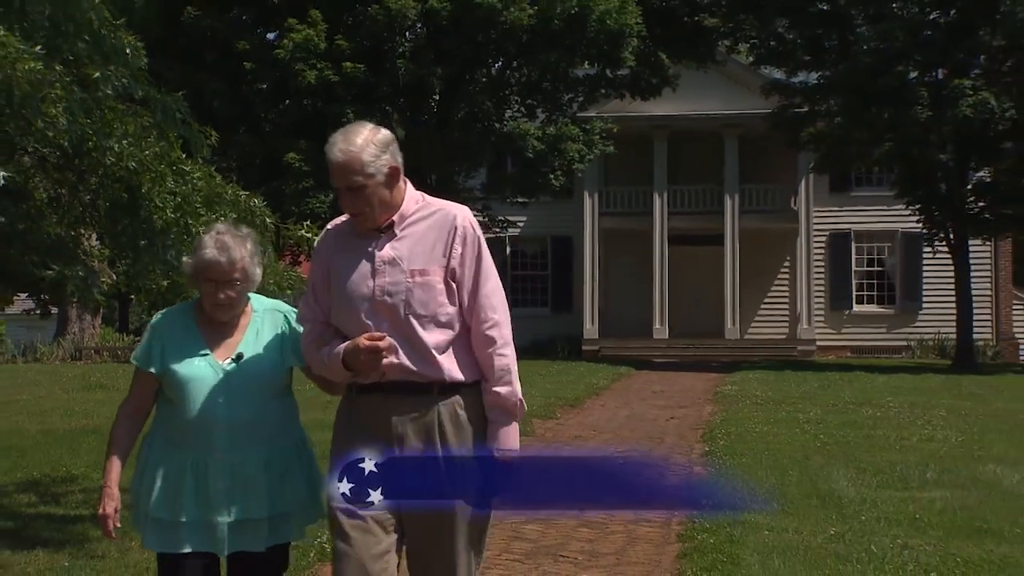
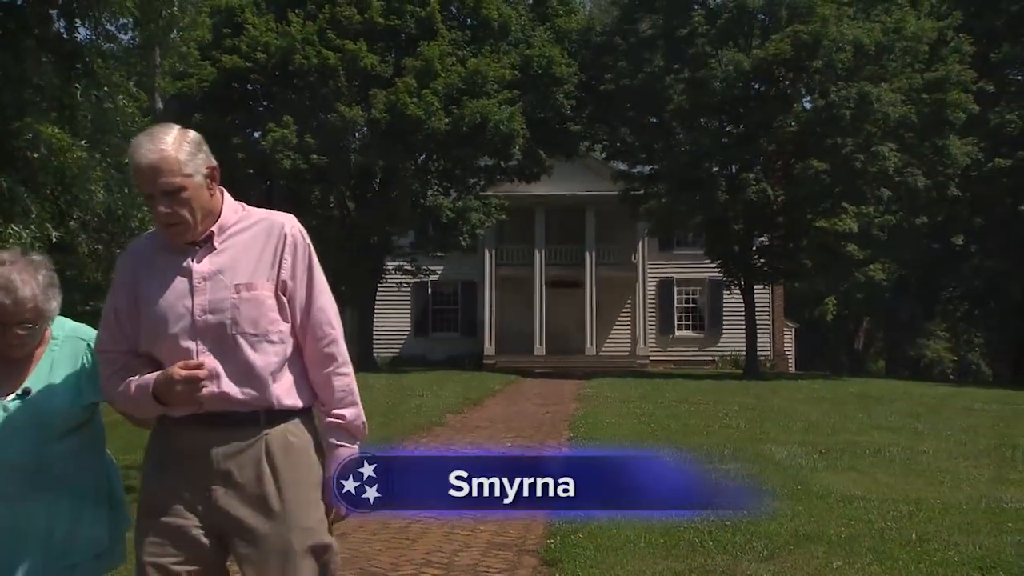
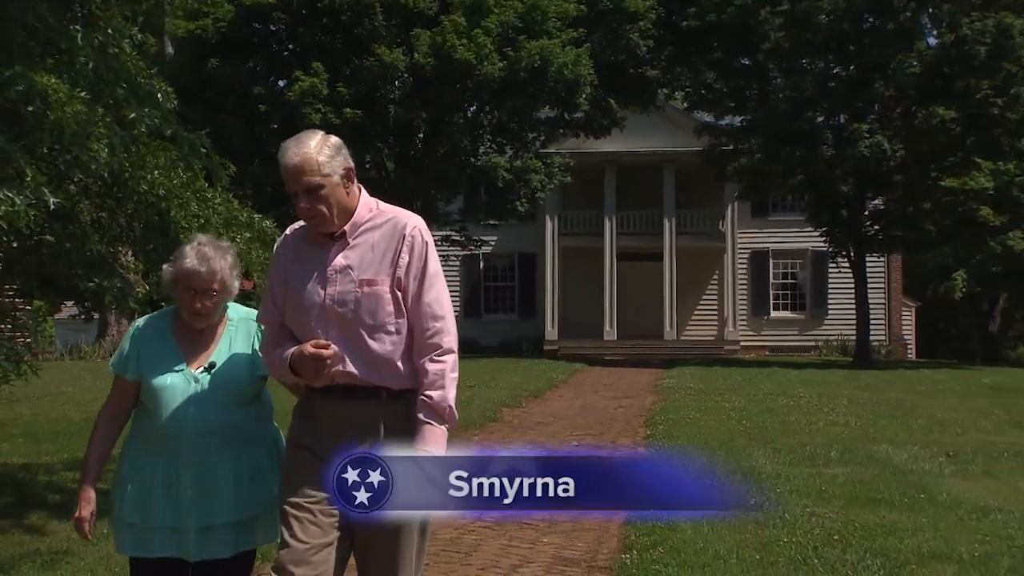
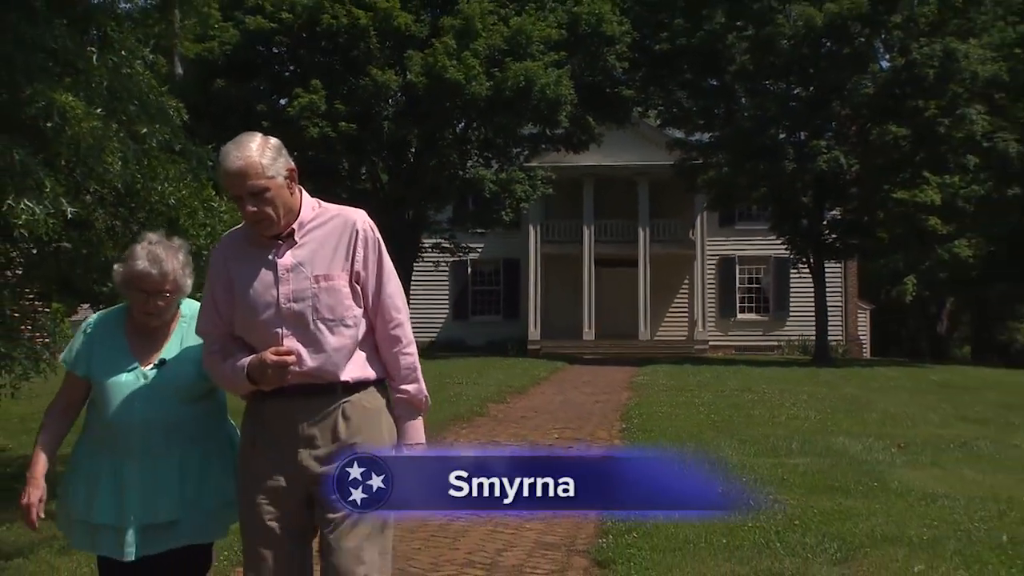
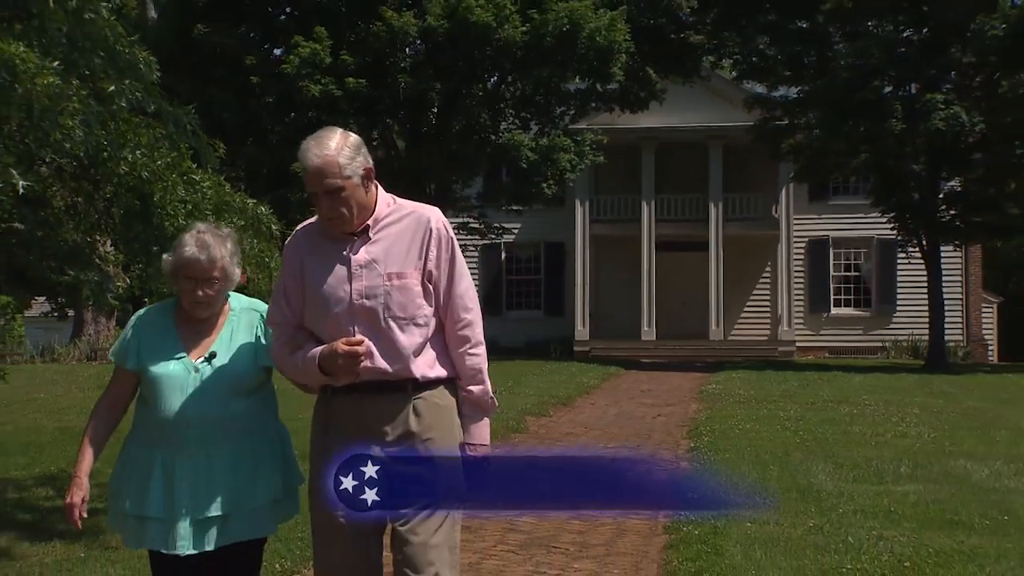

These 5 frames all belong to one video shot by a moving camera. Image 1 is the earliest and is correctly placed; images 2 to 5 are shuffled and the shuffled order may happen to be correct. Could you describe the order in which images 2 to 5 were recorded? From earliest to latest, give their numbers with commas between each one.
5, 3, 4, 2
